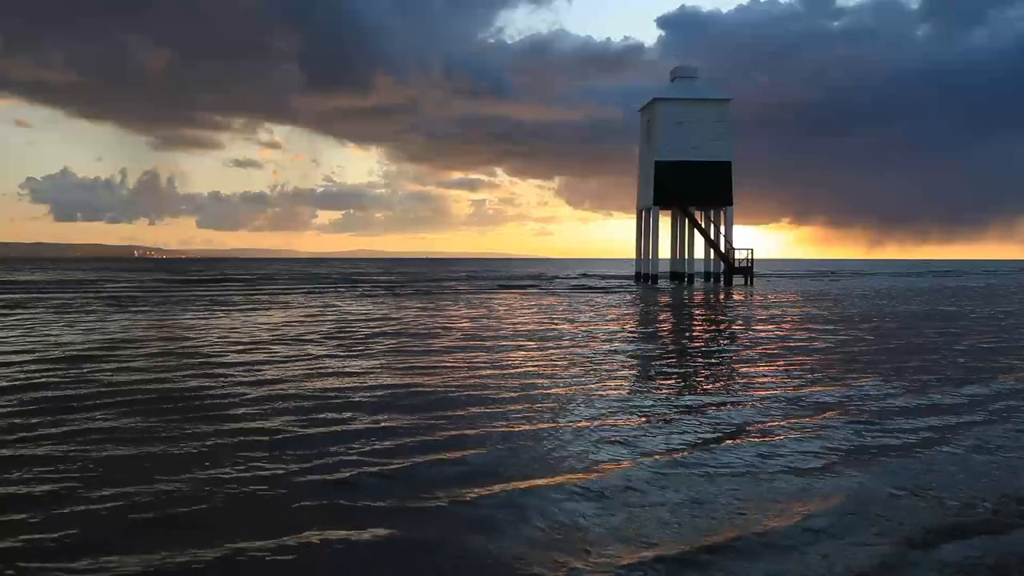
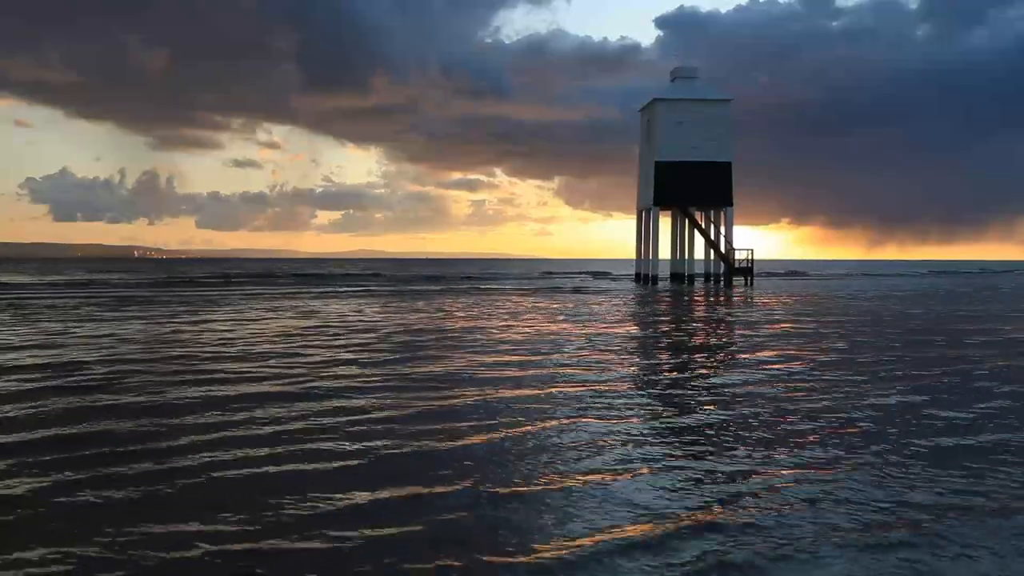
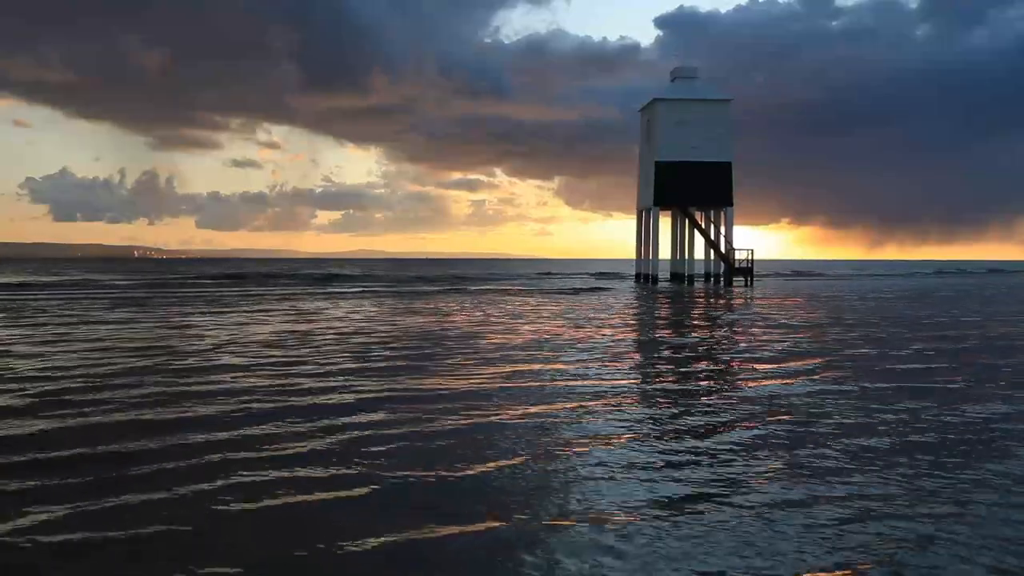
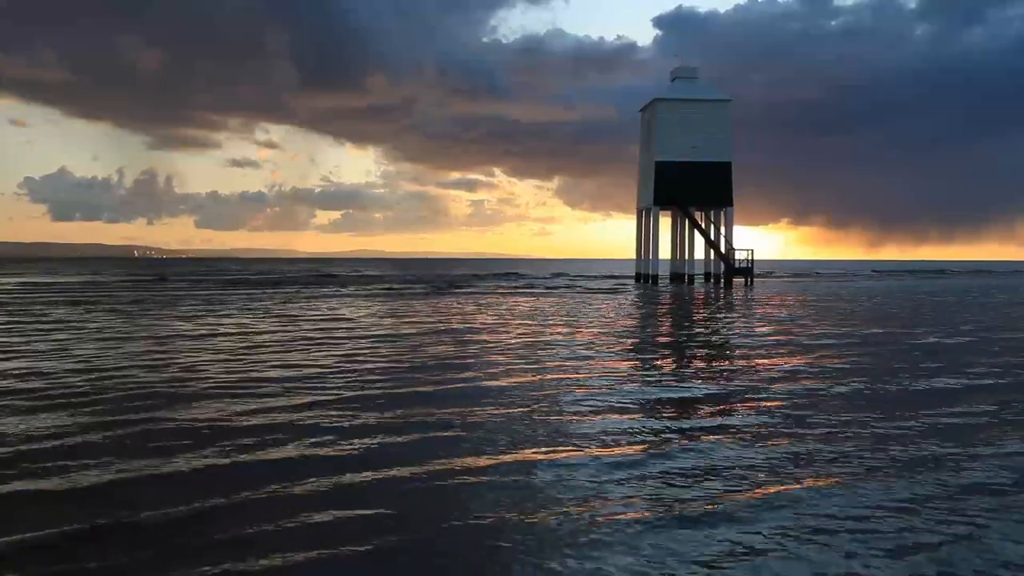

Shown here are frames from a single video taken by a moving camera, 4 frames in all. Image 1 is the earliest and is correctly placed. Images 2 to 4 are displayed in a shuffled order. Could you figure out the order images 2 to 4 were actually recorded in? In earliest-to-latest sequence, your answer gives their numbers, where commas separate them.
2, 3, 4
